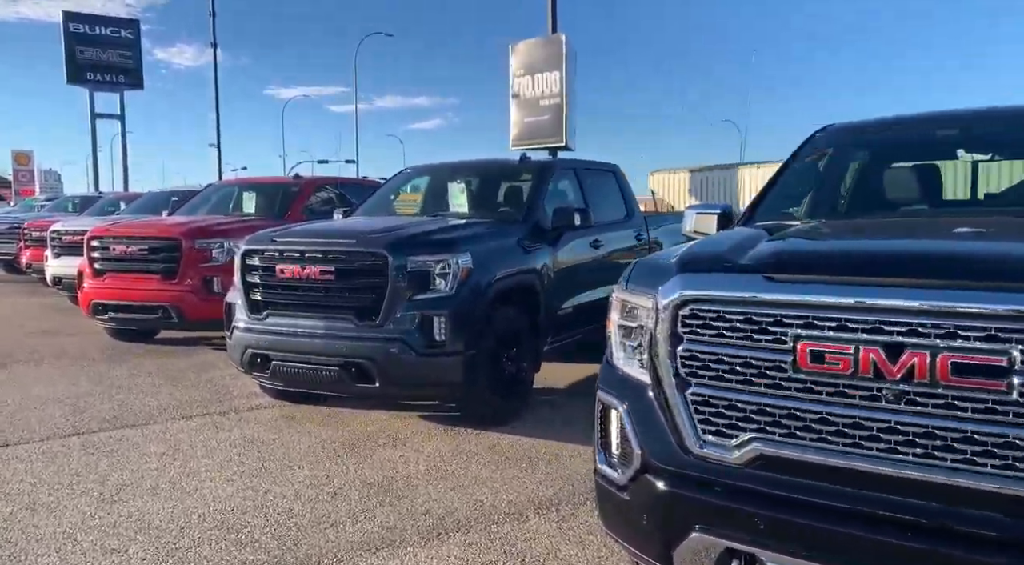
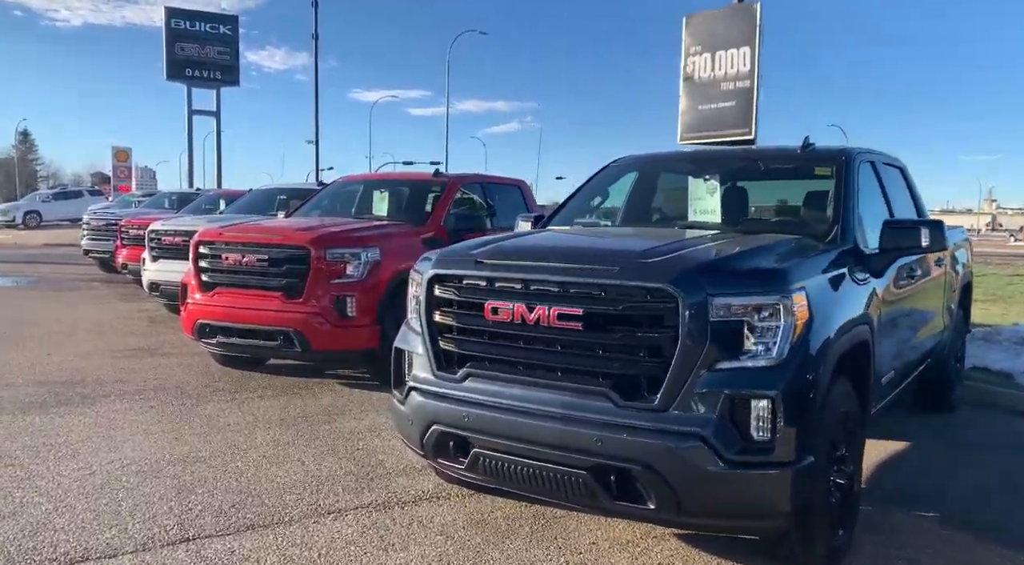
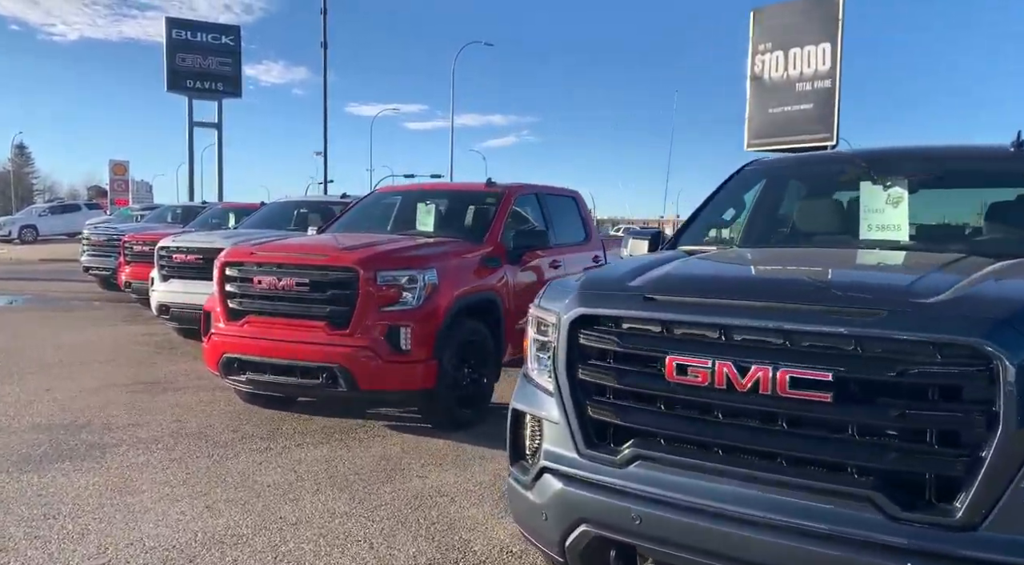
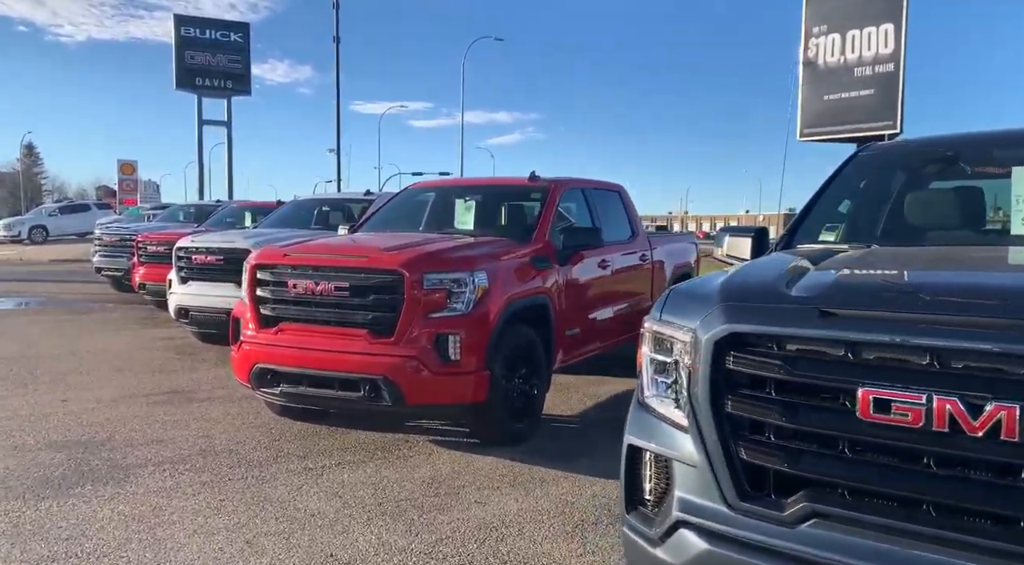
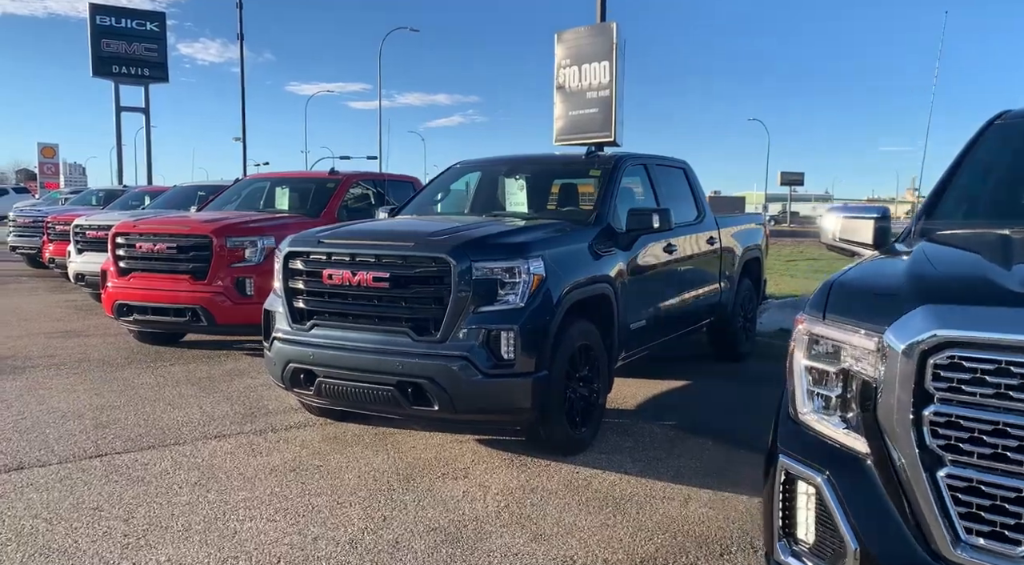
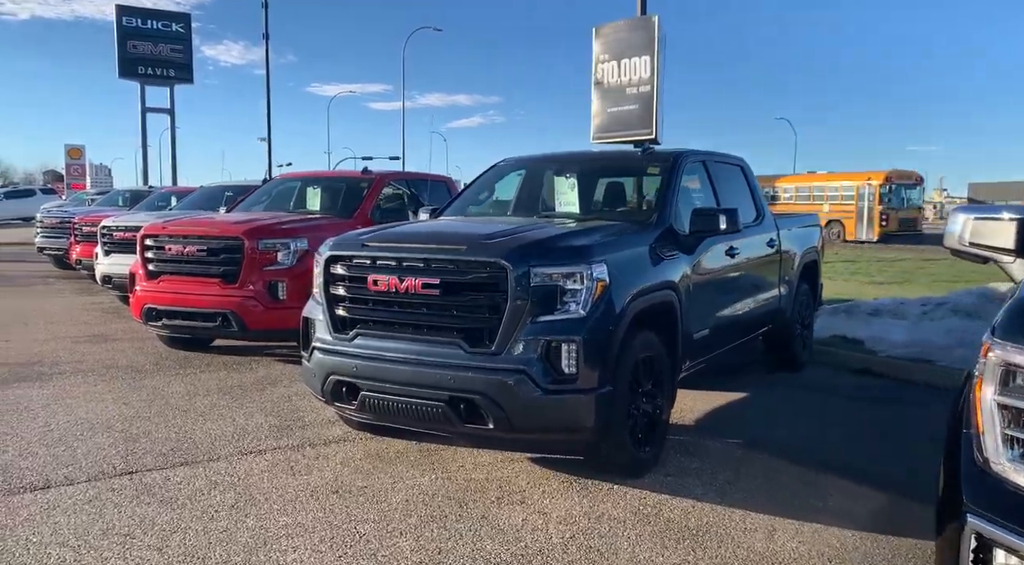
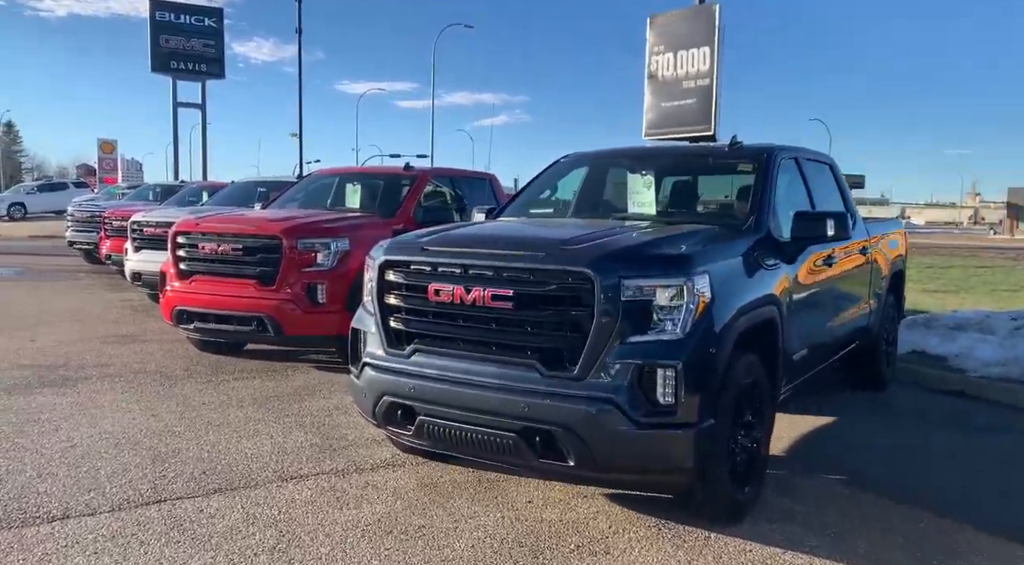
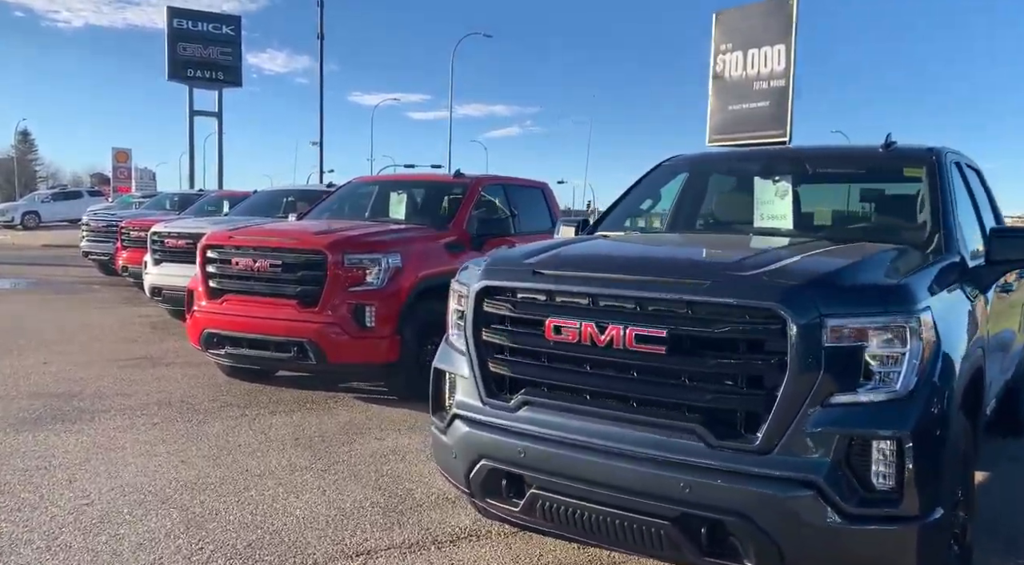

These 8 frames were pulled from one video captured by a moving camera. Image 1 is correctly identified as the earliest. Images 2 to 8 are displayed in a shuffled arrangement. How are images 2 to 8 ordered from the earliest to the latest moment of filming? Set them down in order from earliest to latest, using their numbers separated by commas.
5, 6, 7, 2, 8, 3, 4
